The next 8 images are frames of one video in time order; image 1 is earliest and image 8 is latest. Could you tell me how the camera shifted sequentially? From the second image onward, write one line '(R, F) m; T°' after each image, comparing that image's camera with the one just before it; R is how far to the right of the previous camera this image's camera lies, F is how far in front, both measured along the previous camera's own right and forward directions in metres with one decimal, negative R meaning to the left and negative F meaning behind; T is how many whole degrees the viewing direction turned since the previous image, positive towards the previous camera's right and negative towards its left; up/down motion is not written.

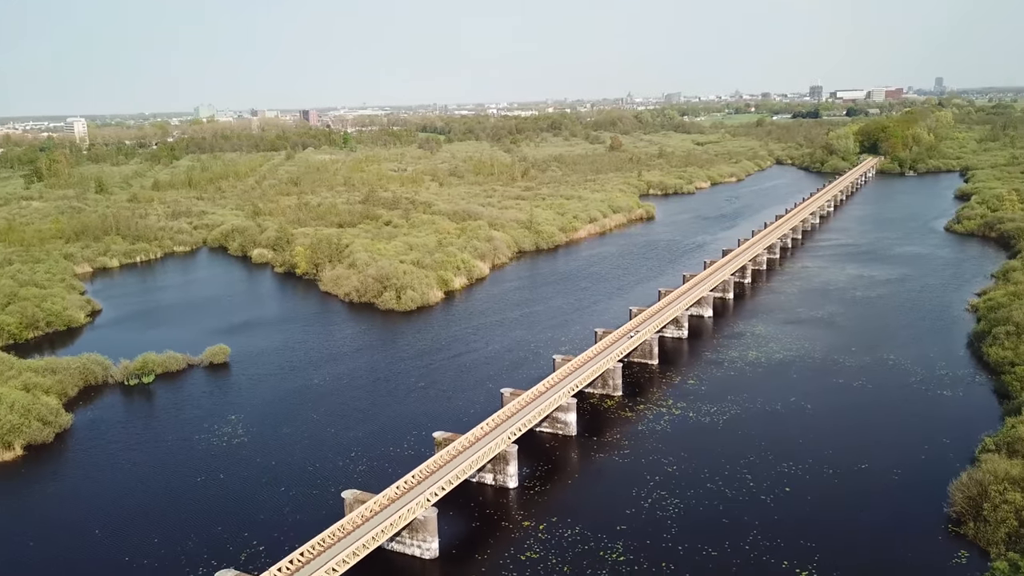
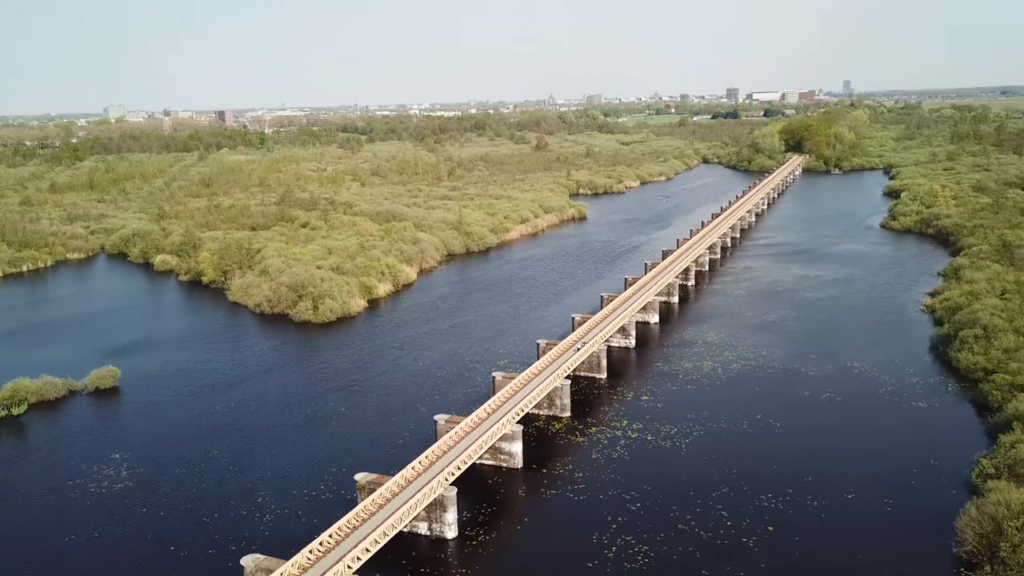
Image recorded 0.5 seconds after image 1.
(-0.2, +4.0) m; +5°
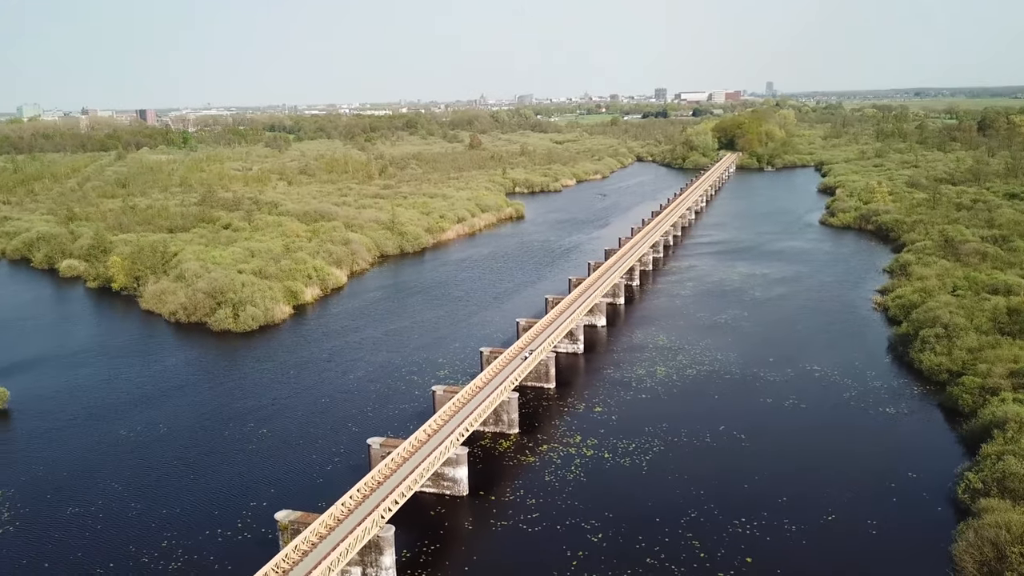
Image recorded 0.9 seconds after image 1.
(-0.2, +2.7) m; +4°
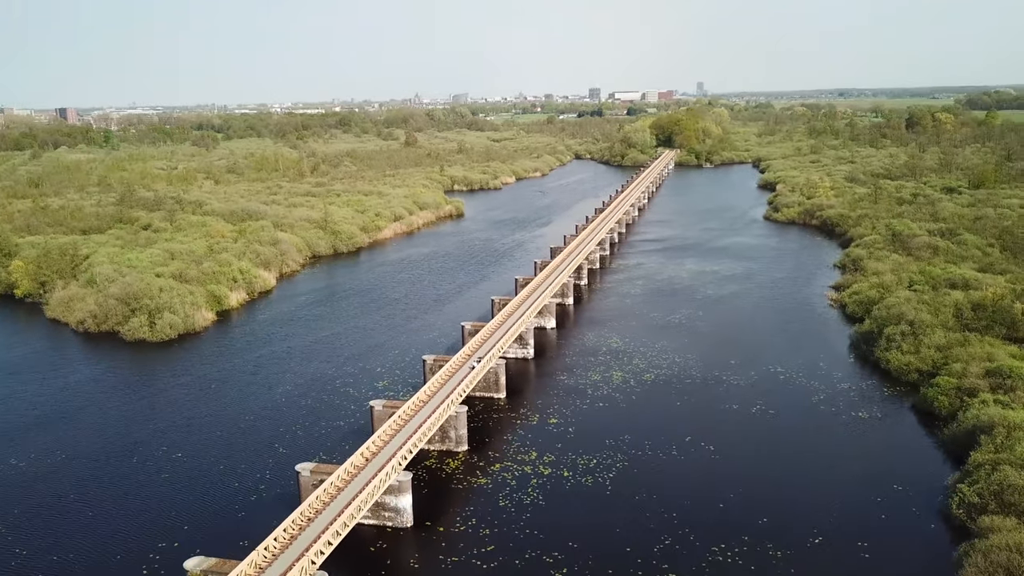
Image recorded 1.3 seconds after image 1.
(-0.2, +2.5) m; +4°
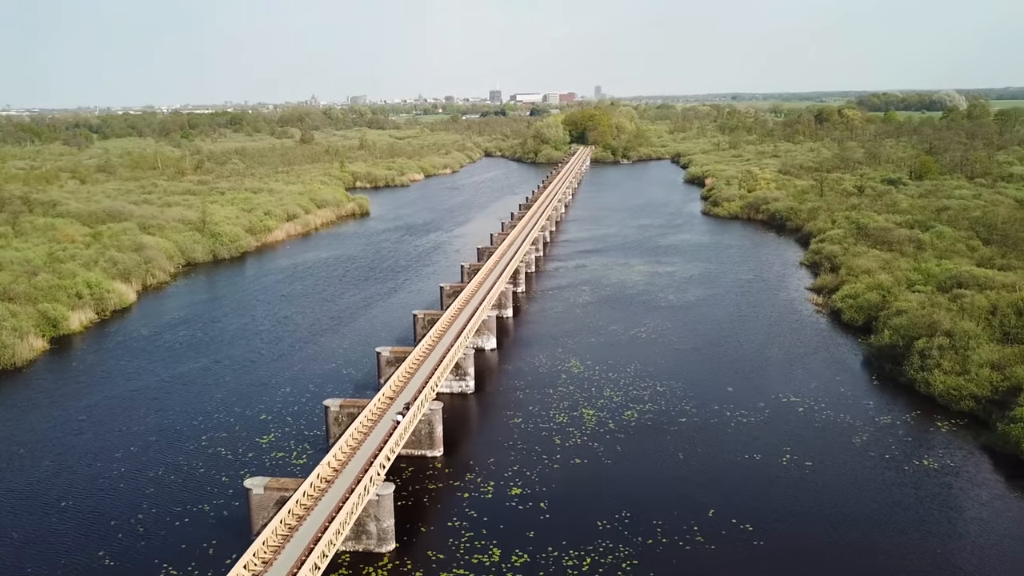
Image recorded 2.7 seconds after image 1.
(-0.8, +7.9) m; +6°
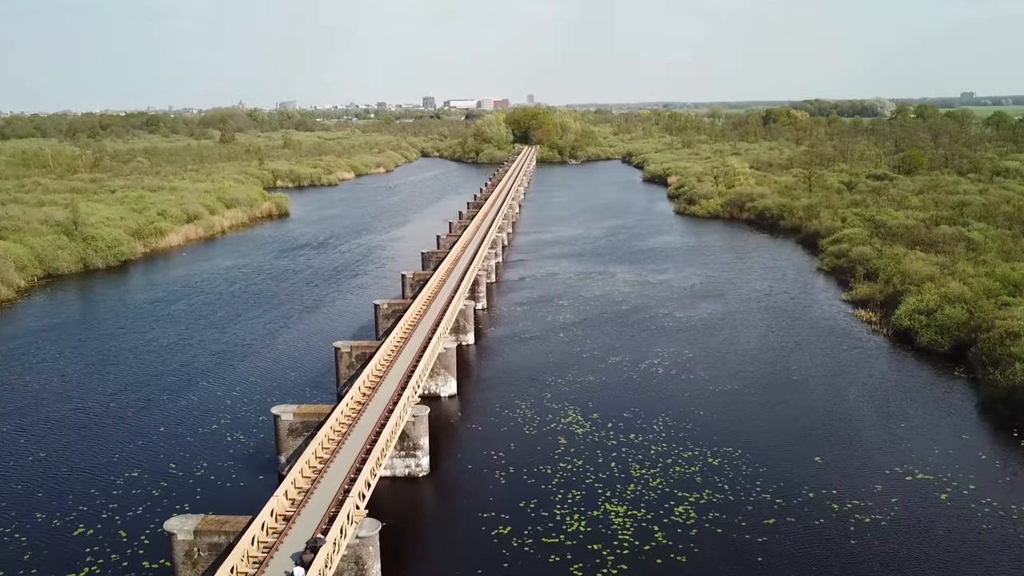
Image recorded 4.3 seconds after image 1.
(-0.7, +8.8) m; +4°
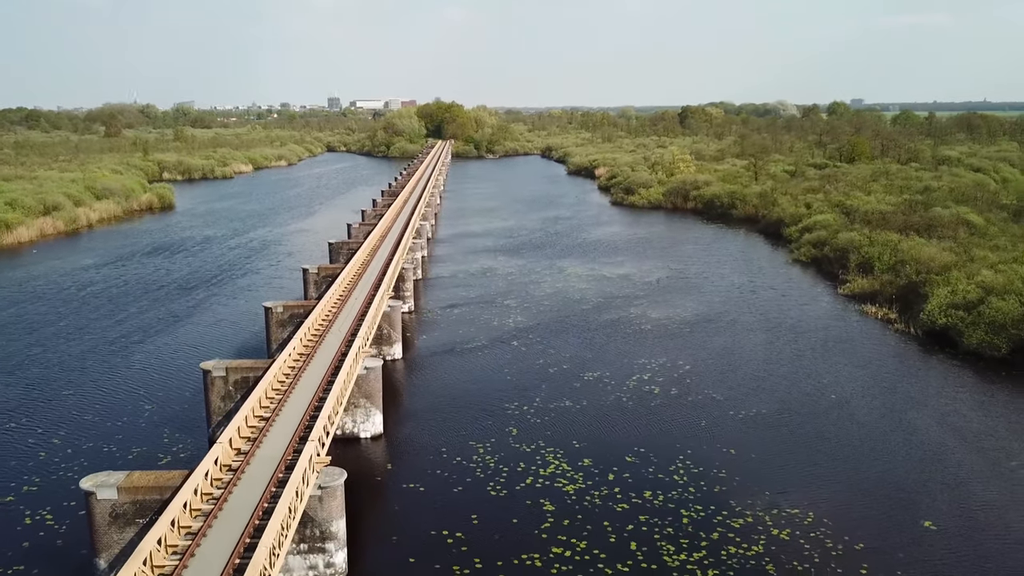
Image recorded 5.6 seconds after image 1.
(-0.6, +5.9) m; +6°
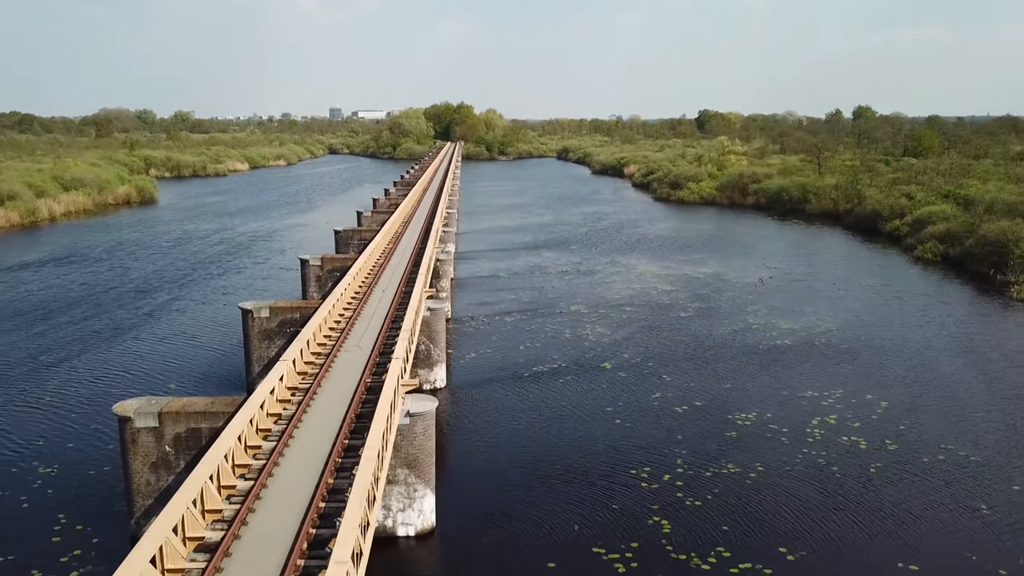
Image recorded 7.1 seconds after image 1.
(-1.4, +6.1) m; 0°
